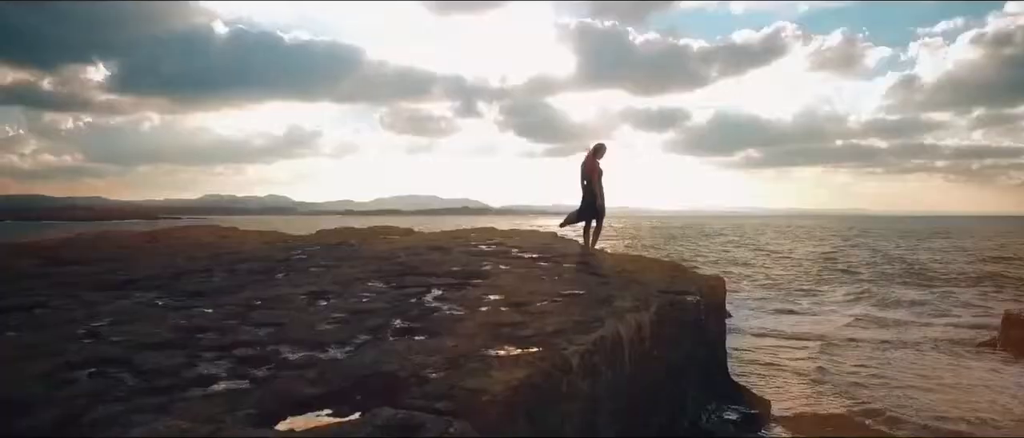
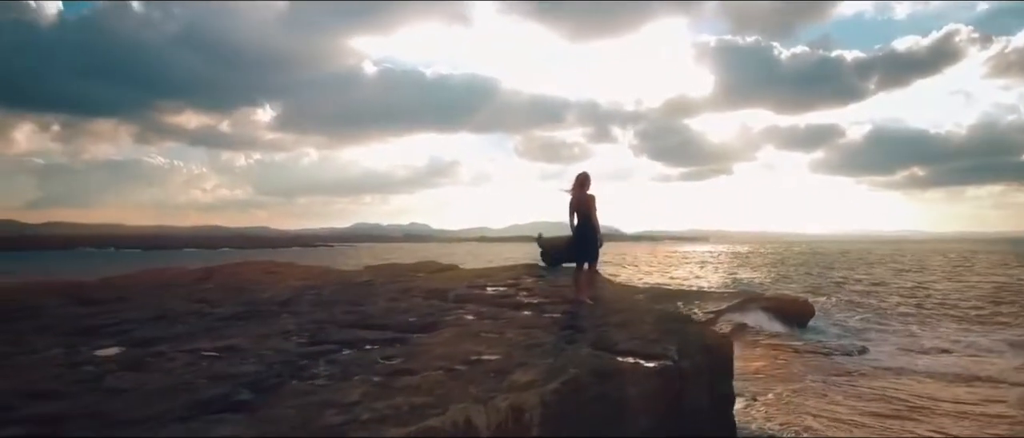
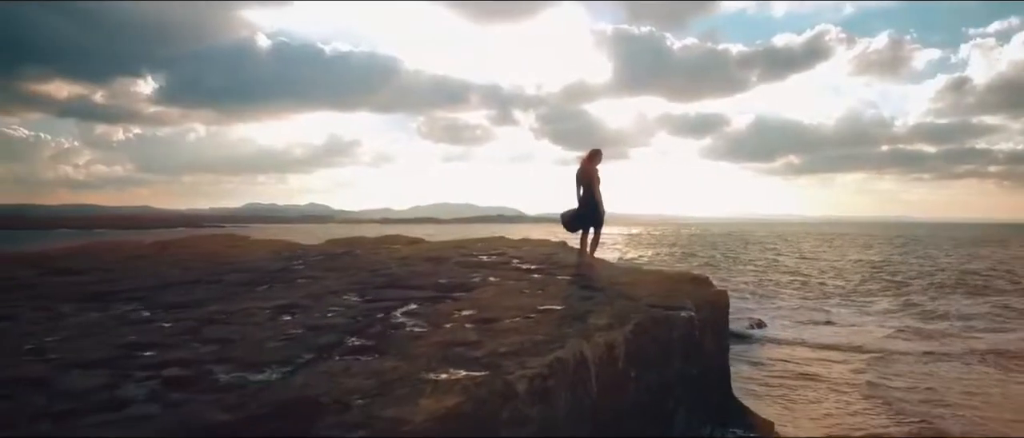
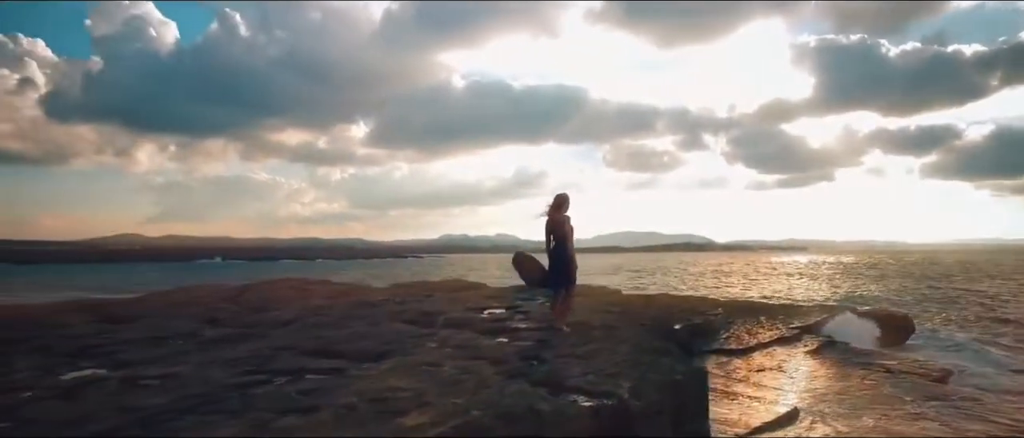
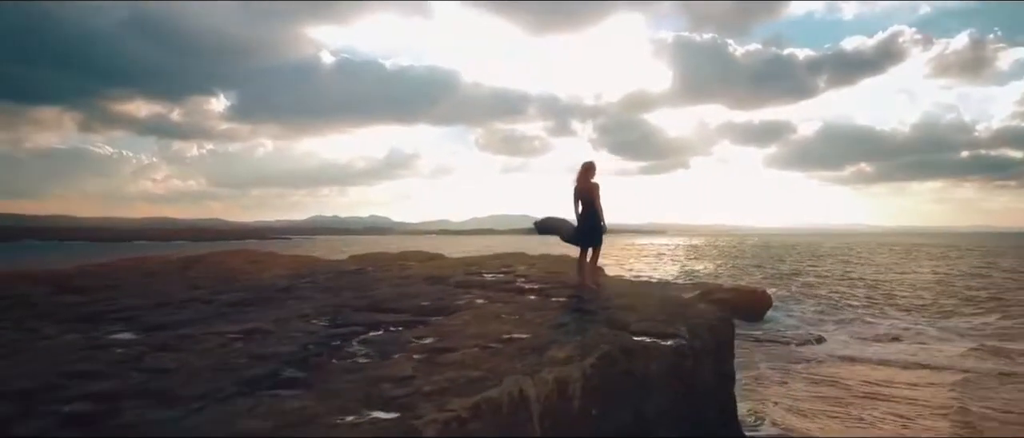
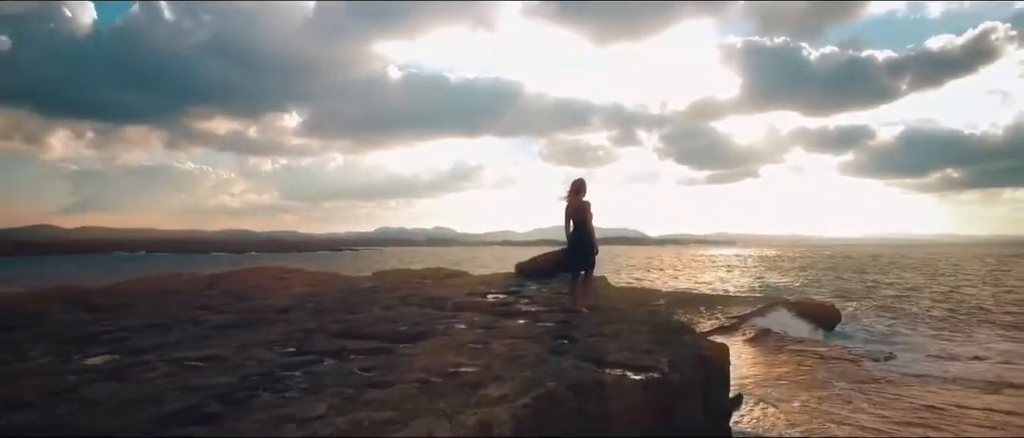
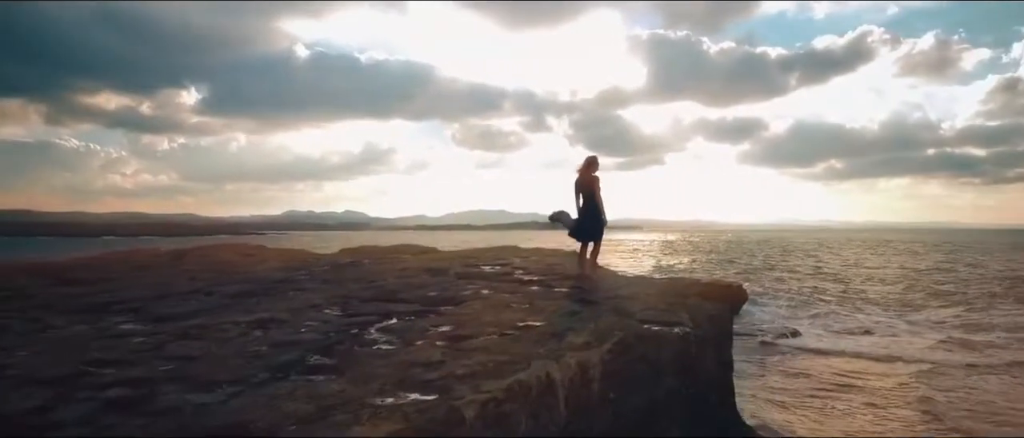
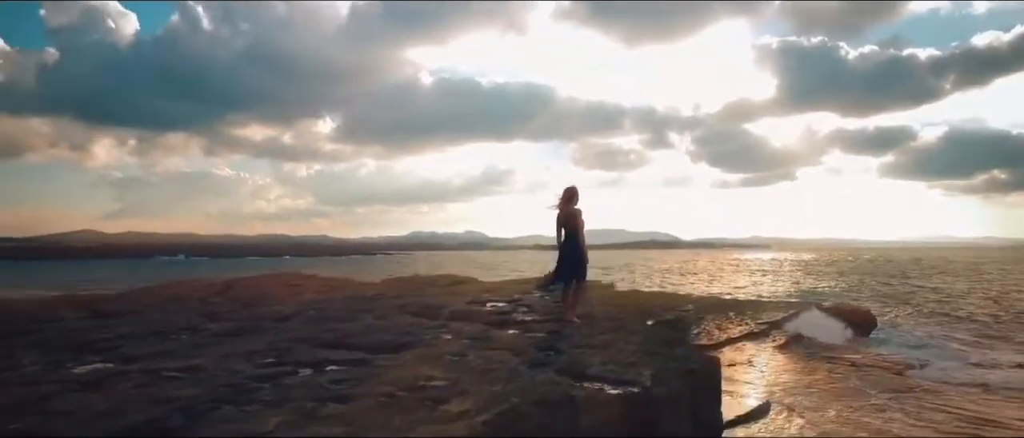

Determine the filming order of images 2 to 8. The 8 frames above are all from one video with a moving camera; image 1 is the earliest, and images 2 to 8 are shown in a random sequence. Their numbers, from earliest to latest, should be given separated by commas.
3, 7, 5, 2, 6, 8, 4
